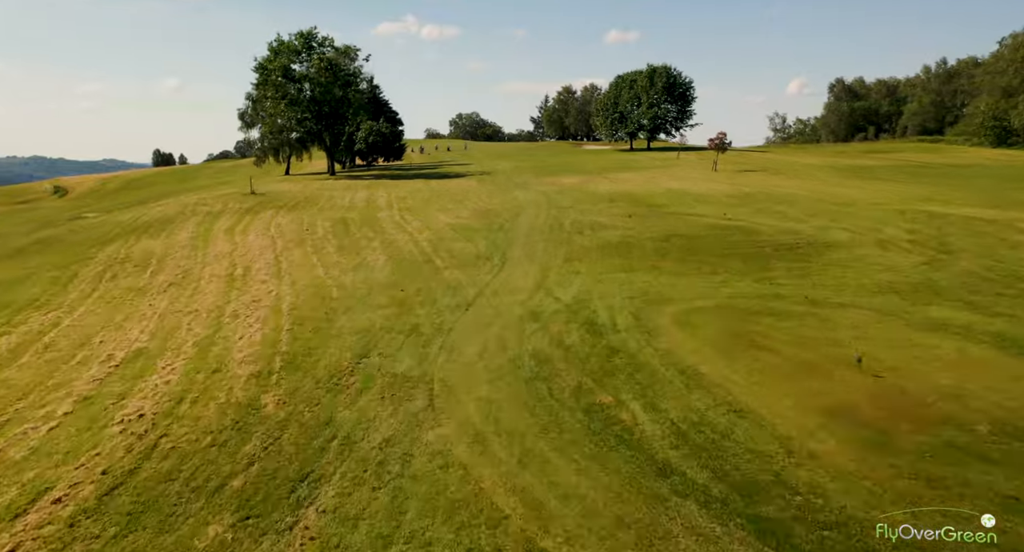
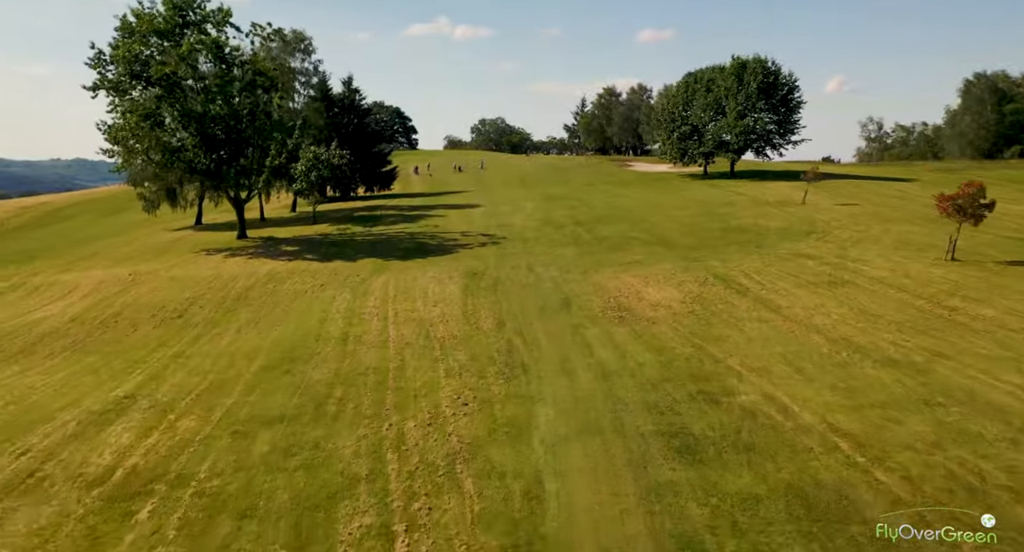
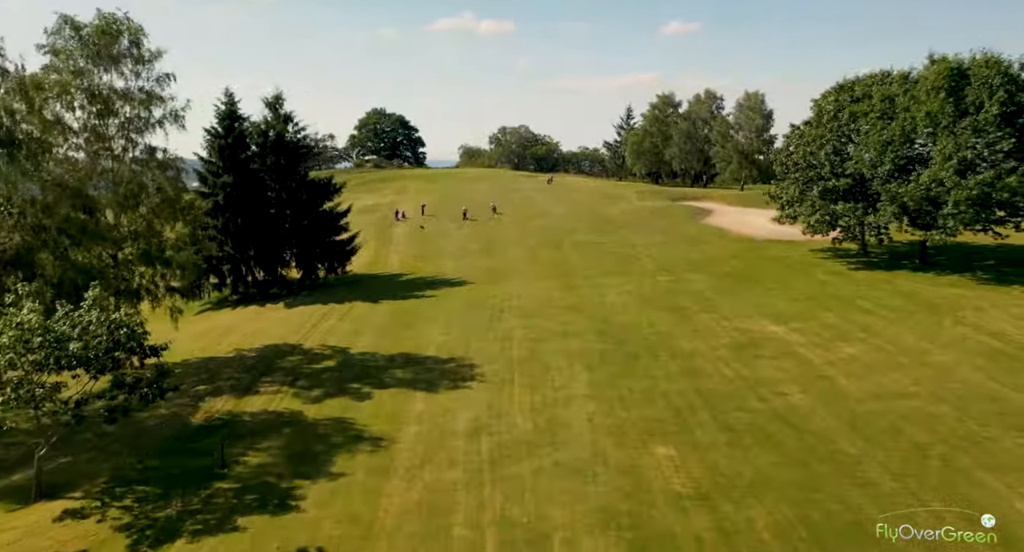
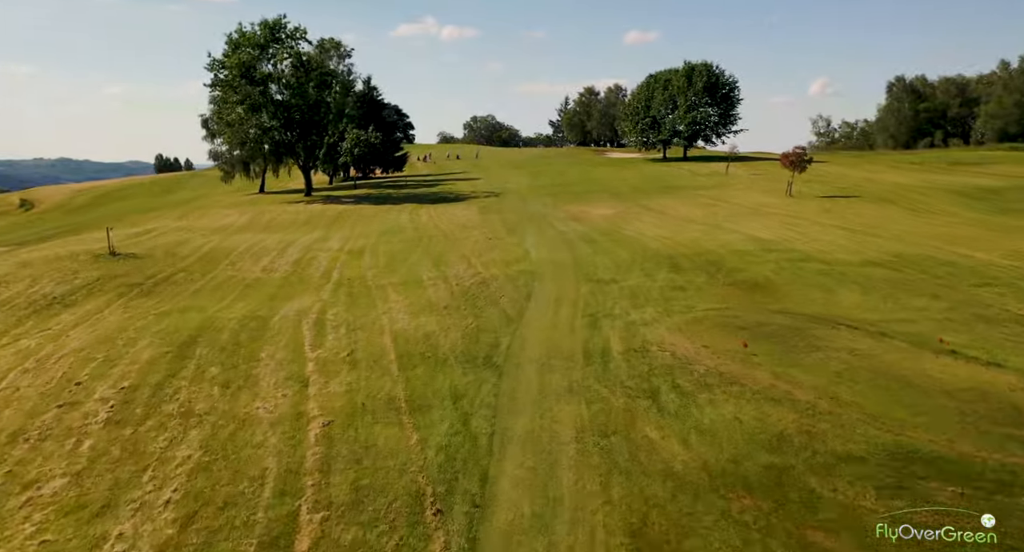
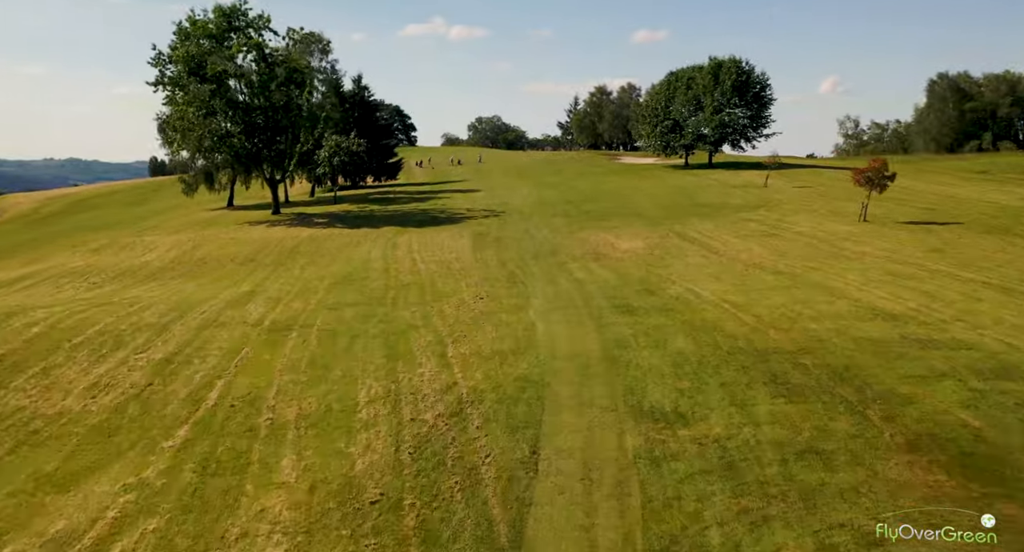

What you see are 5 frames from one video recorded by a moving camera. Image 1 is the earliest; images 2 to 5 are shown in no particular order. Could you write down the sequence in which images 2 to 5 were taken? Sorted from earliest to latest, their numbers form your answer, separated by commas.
4, 5, 2, 3
